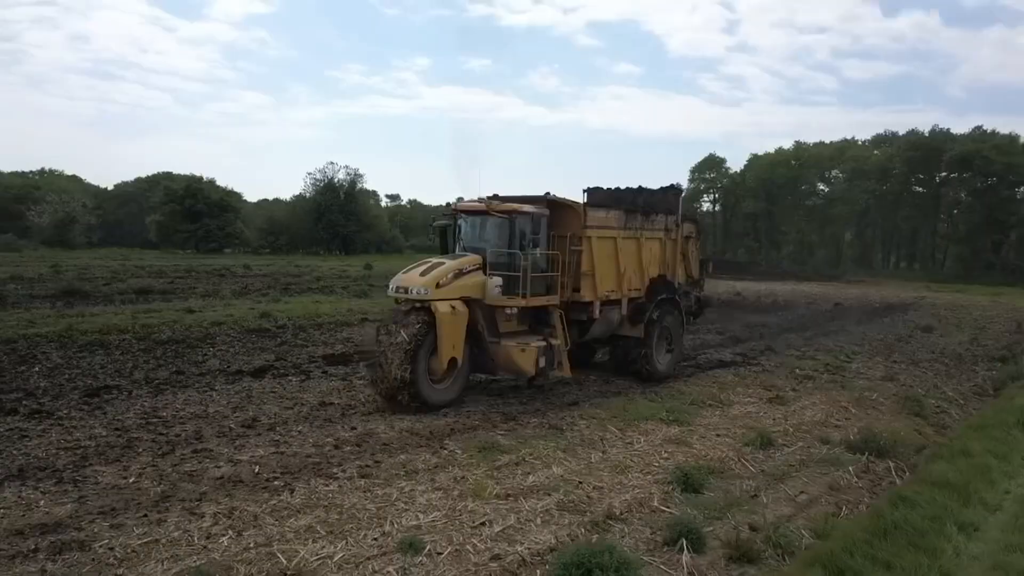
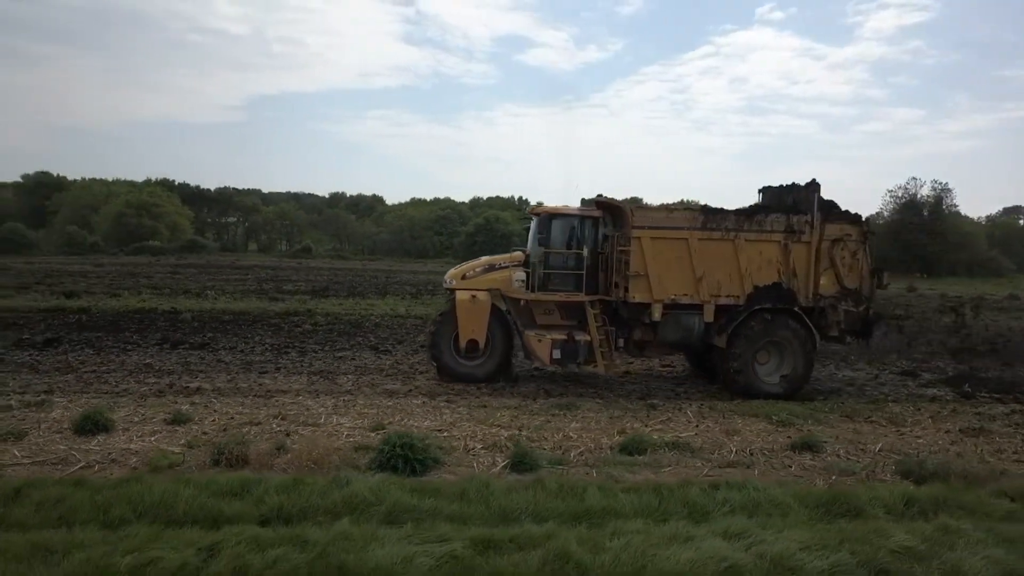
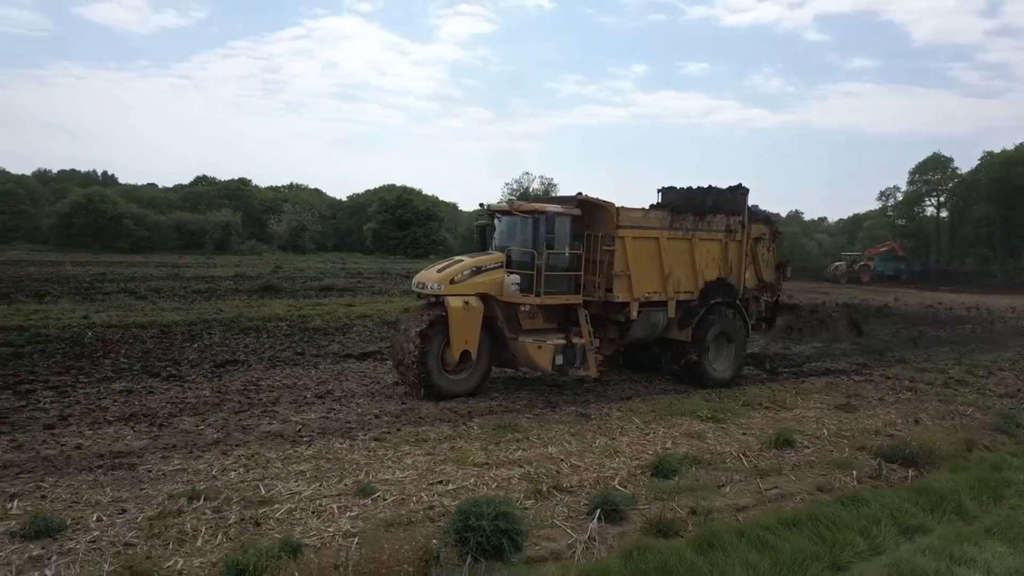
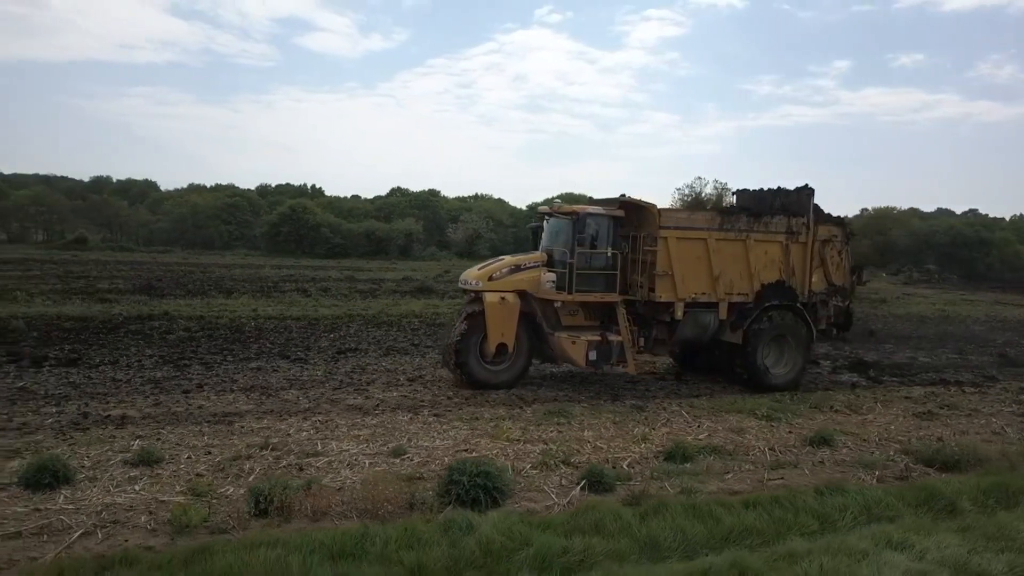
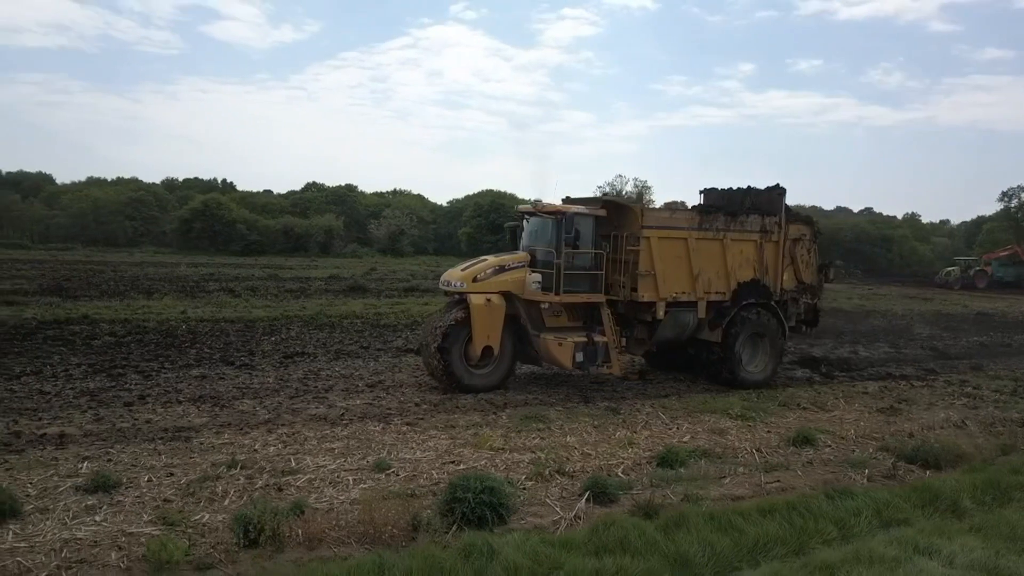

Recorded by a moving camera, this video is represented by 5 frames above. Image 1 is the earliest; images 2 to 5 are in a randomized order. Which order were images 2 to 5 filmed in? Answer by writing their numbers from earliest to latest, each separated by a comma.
3, 5, 4, 2
